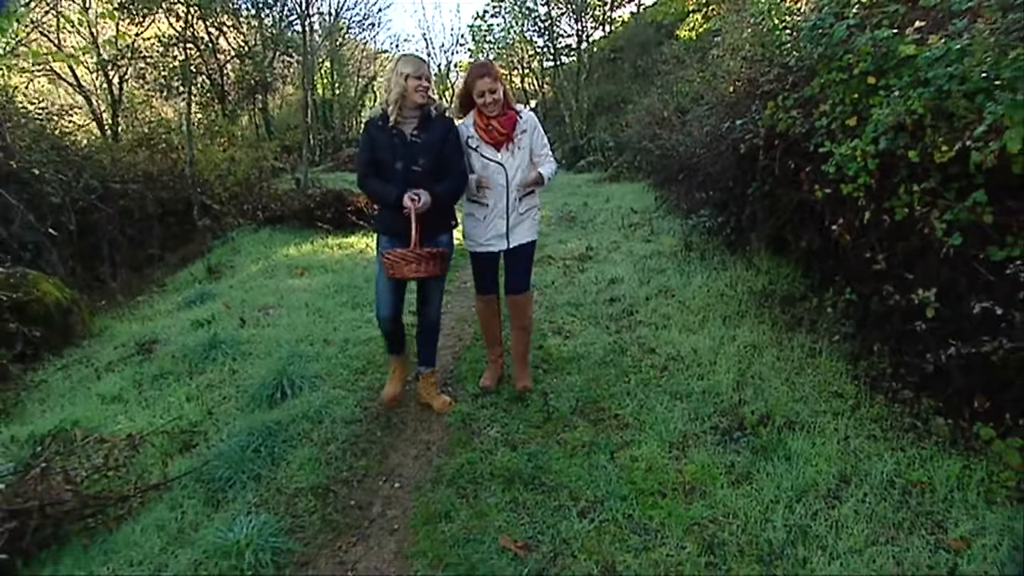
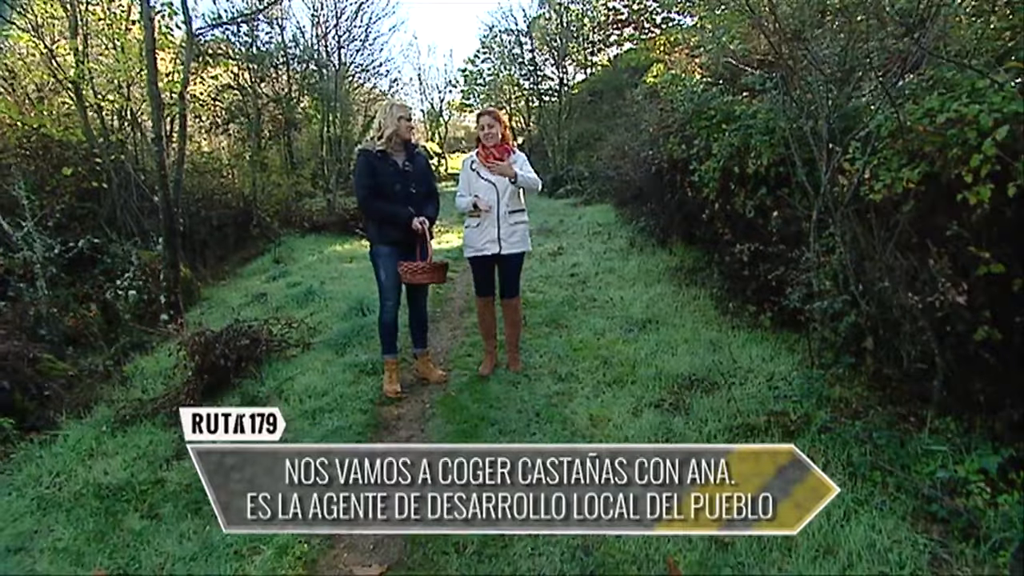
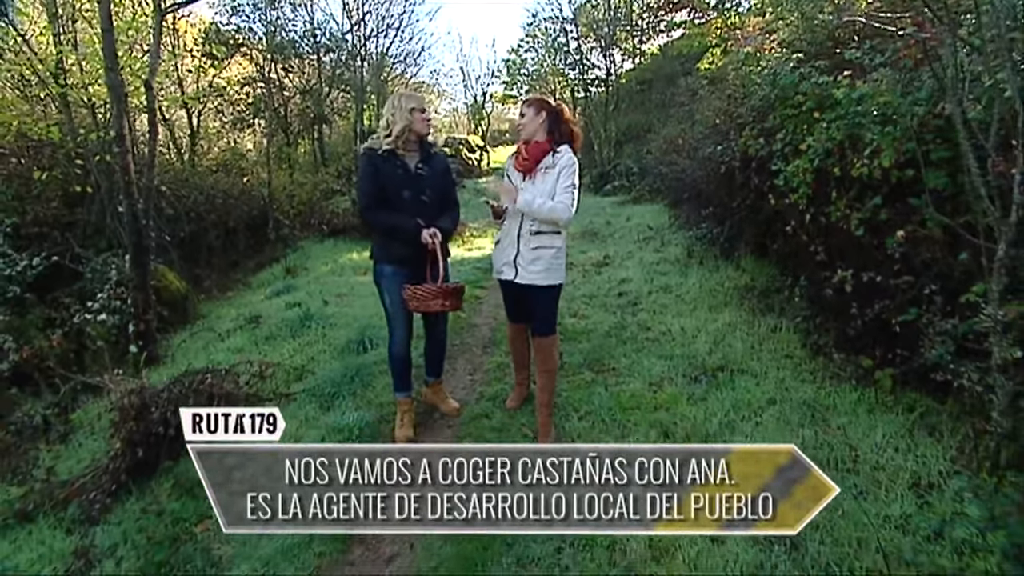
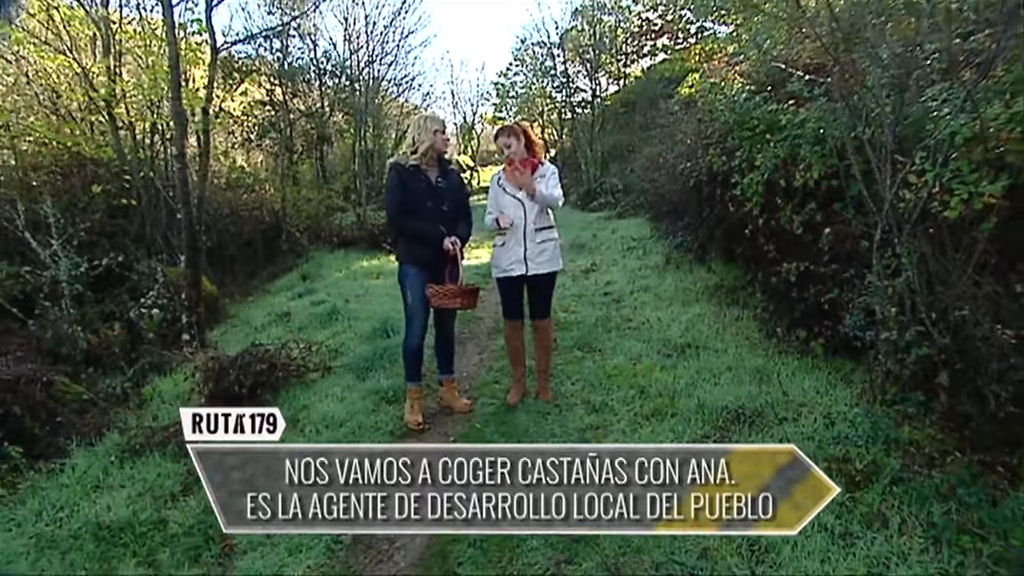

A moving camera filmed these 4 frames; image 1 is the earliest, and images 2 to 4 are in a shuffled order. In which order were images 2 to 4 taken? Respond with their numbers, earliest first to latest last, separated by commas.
3, 4, 2
